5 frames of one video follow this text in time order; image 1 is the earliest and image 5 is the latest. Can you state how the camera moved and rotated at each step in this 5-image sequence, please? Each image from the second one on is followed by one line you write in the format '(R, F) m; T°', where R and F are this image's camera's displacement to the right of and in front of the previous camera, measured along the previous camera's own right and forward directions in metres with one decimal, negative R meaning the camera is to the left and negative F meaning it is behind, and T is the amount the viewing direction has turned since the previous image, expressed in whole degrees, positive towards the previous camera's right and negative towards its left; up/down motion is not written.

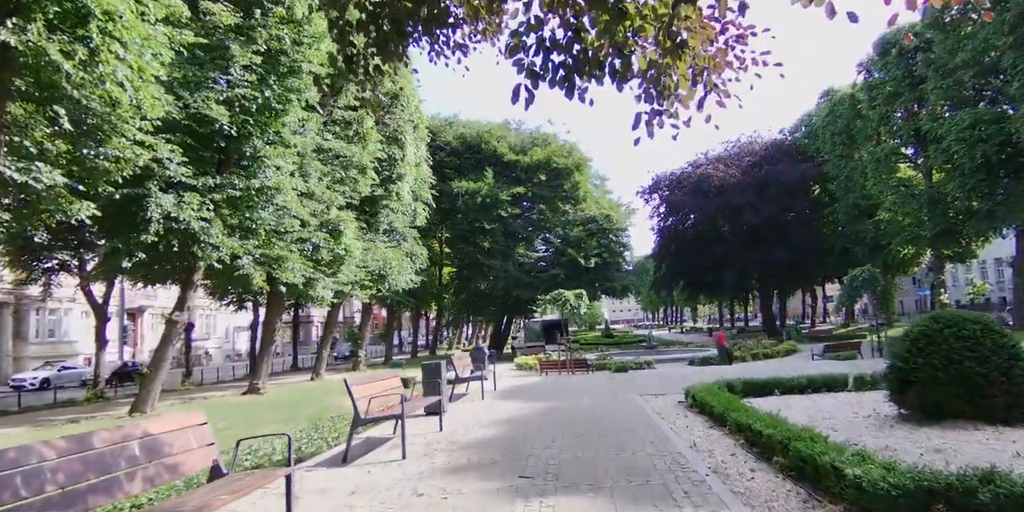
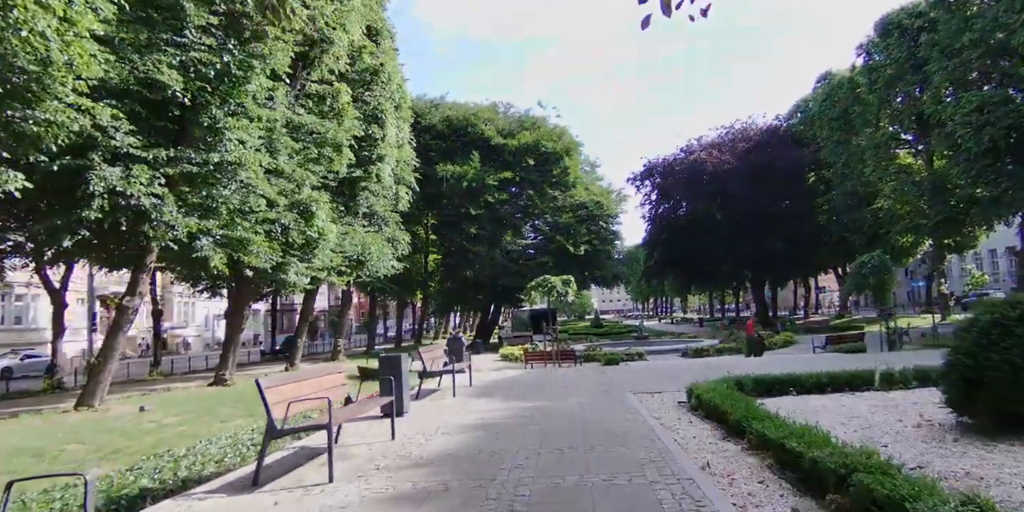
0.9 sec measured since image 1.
(+0.2, +1.3) m; +1°
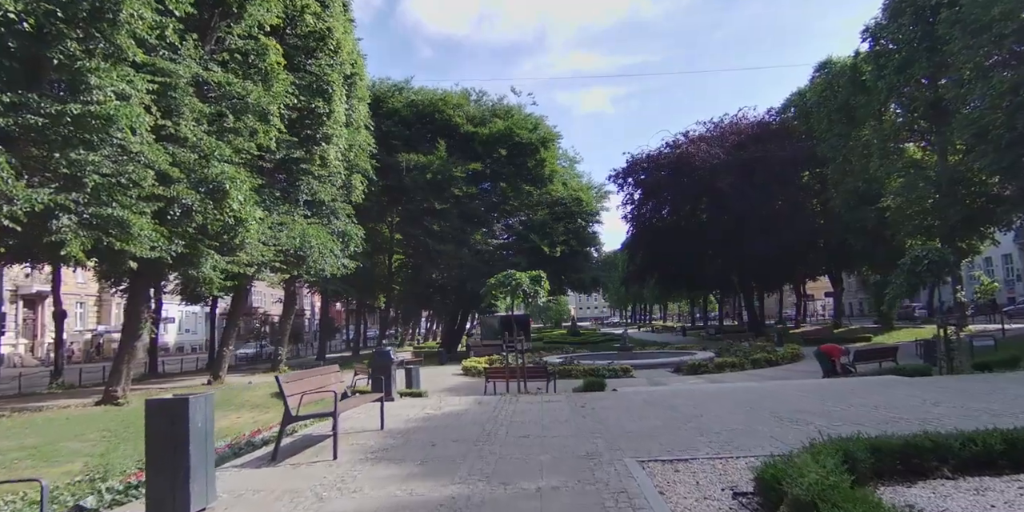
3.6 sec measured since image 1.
(+0.4, +3.6) m; +2°
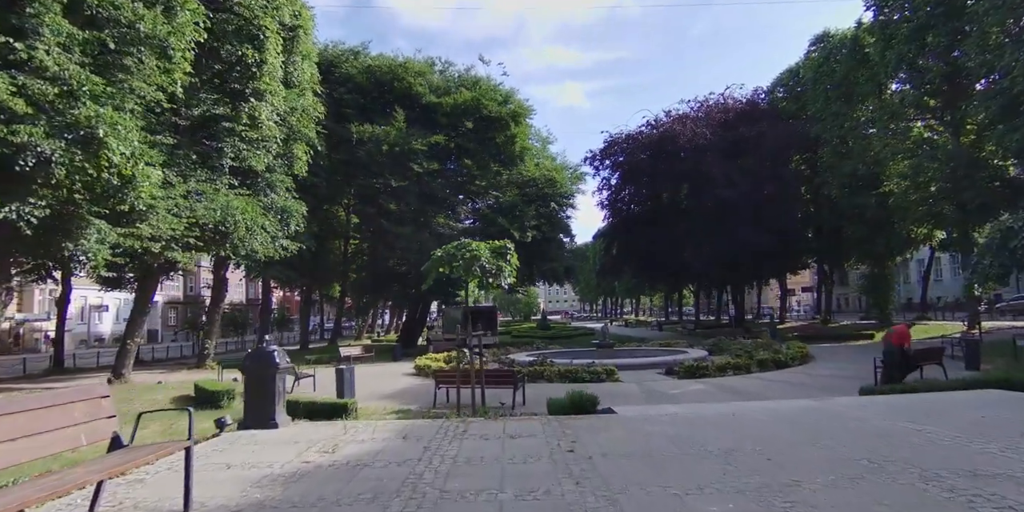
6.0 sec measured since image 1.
(+0.2, +3.3) m; +2°
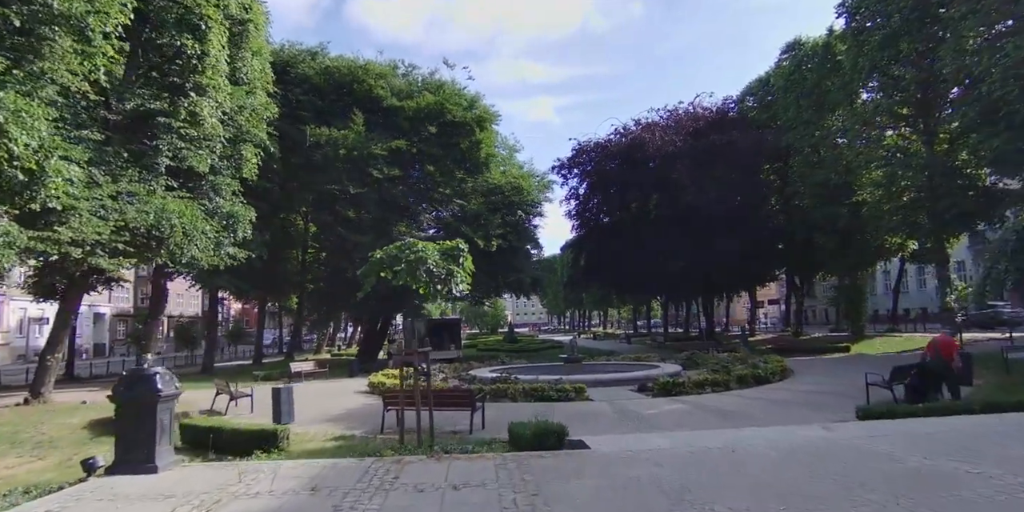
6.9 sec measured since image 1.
(+0.1, +1.2) m; +3°
